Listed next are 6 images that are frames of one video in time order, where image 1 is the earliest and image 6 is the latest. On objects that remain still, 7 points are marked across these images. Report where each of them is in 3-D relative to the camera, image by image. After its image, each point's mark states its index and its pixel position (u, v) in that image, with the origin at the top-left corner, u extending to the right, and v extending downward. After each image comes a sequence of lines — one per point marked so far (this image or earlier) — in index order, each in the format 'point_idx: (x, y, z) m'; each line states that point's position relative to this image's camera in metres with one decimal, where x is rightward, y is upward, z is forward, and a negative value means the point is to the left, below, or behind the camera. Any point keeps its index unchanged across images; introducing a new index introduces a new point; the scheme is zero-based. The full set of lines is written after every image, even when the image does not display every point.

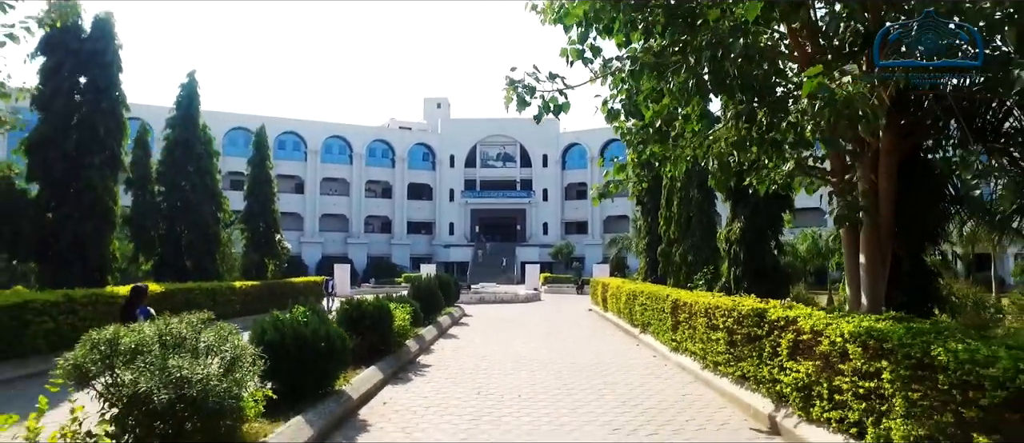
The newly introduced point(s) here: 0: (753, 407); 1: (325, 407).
0: (+2.4, -1.8, +6.6) m
1: (-1.7, -1.7, +6.4) m
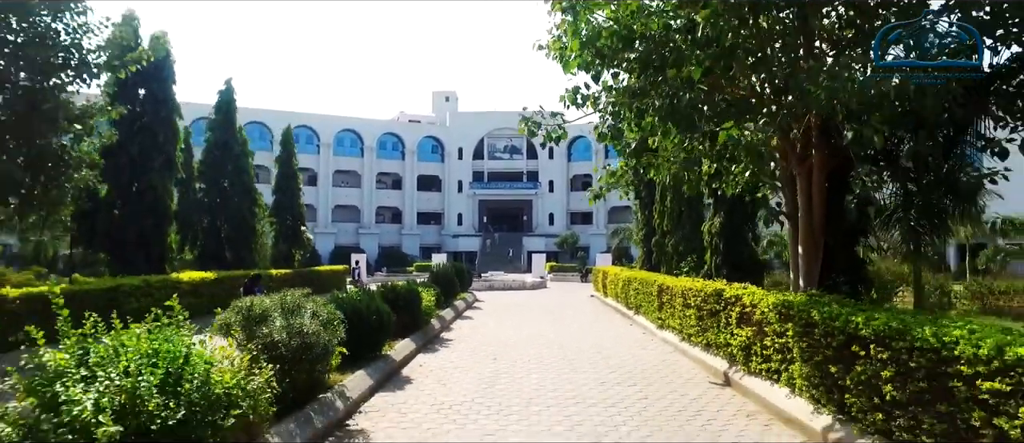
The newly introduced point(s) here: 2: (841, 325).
0: (+2.5, -1.8, +8.4) m
1: (-1.6, -1.7, +8.2) m
2: (+2.5, -0.8, +5.1) m
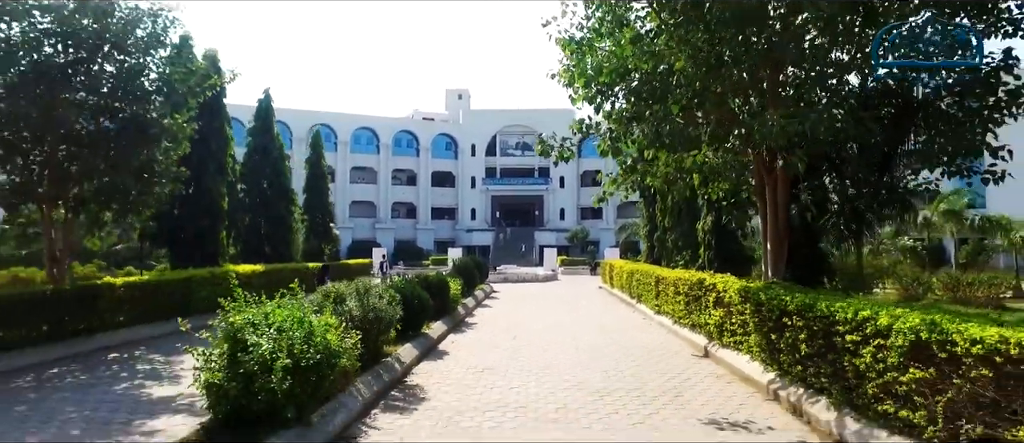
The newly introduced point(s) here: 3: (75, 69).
0: (+2.8, -1.8, +10.1) m
1: (-1.3, -1.8, +10.0) m
2: (+2.7, -0.8, +6.9) m
3: (-7.1, +2.5, +10.8) m
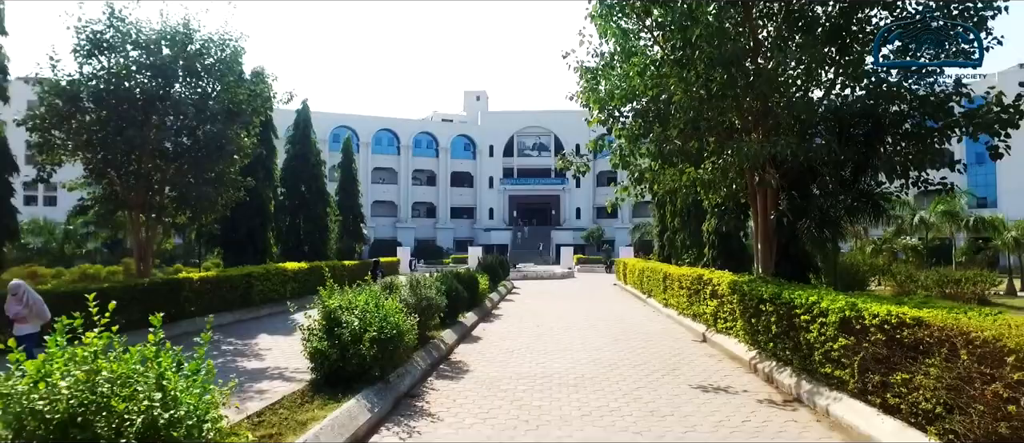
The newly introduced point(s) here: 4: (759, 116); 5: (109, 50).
0: (+3.2, -1.9, +11.7) m
1: (-0.9, -1.8, +11.7) m
2: (+3.1, -0.9, +8.4) m
3: (-6.6, +2.4, +12.5) m
4: (+3.8, +1.6, +10.5) m
5: (-7.7, +3.3, +12.9) m
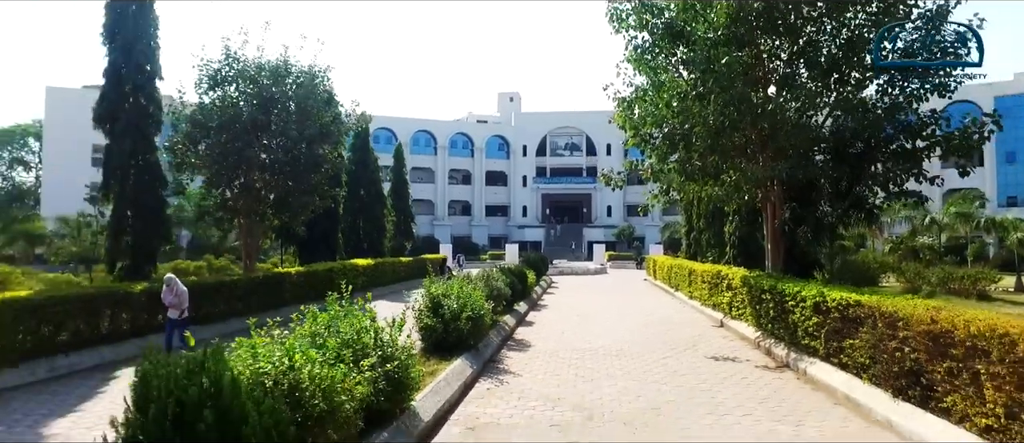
0: (+4.2, -2.0, +13.9) m
1: (+0.1, -1.9, +14.0) m
2: (+3.9, -1.0, +10.6) m
3: (-5.6, +2.4, +15.1) m
4: (+4.8, +1.5, +12.6) m
5: (-6.6, +3.2, +15.5) m
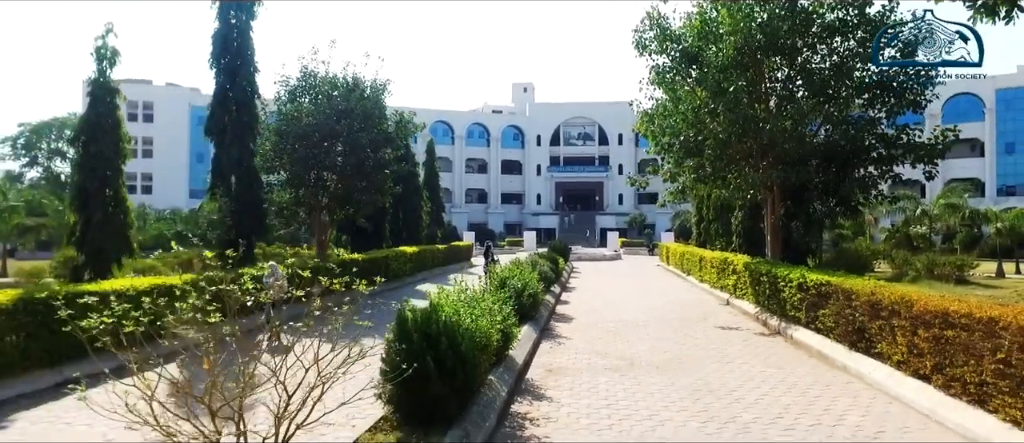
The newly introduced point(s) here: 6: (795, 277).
0: (+5.2, -1.9, +16.4) m
1: (+1.0, -1.8, +16.6) m
2: (+4.8, -1.0, +13.1) m
3: (-4.7, +2.5, +17.7) m
4: (+5.7, +1.6, +15.1) m
5: (-5.7, +3.3, +18.0) m
6: (+4.5, -0.9, +10.8) m
